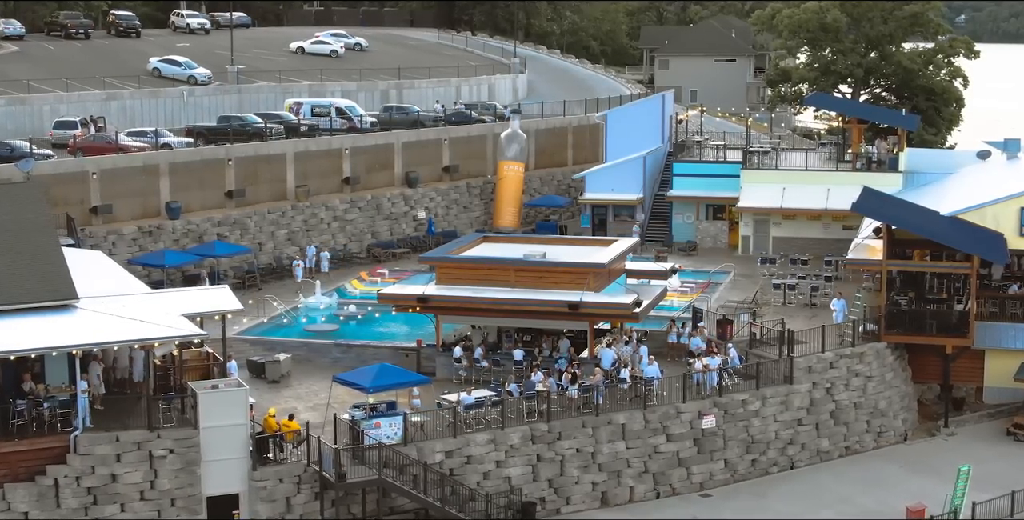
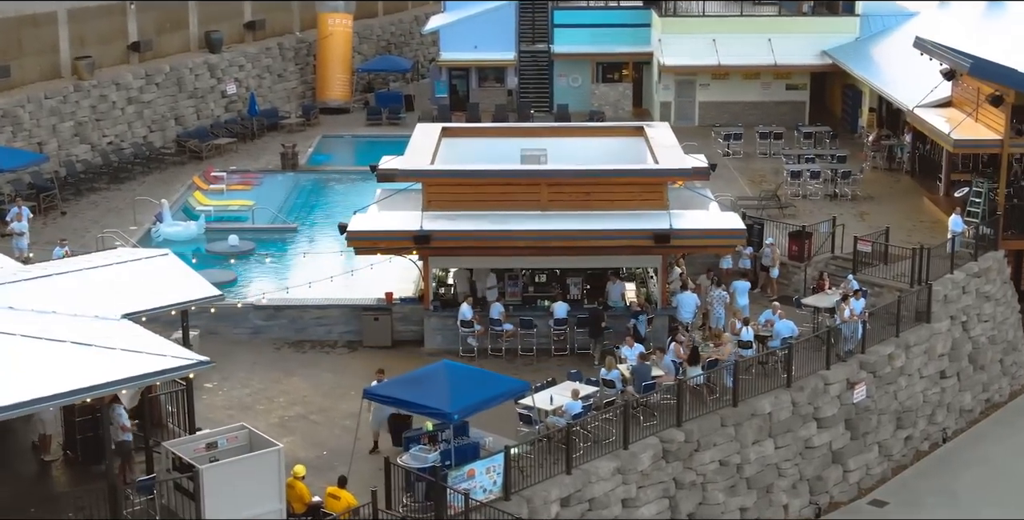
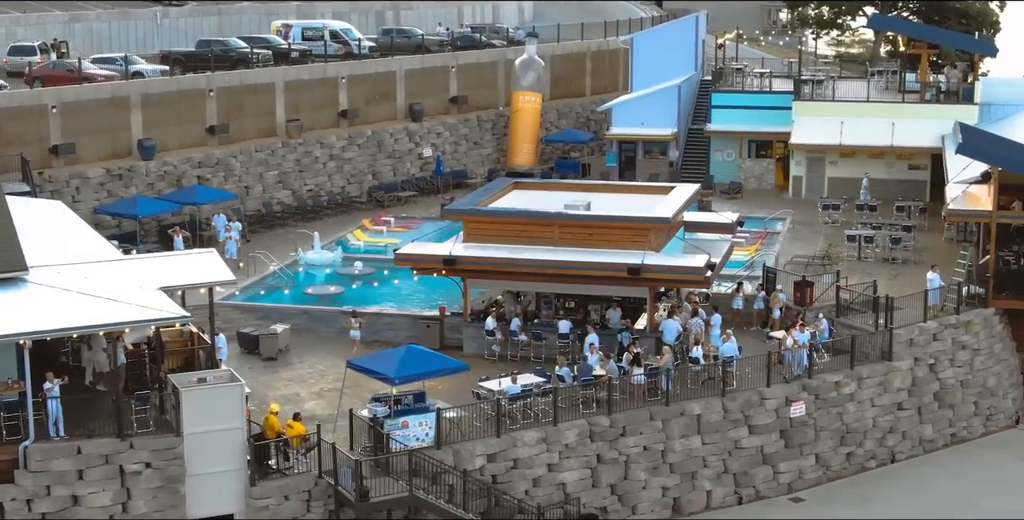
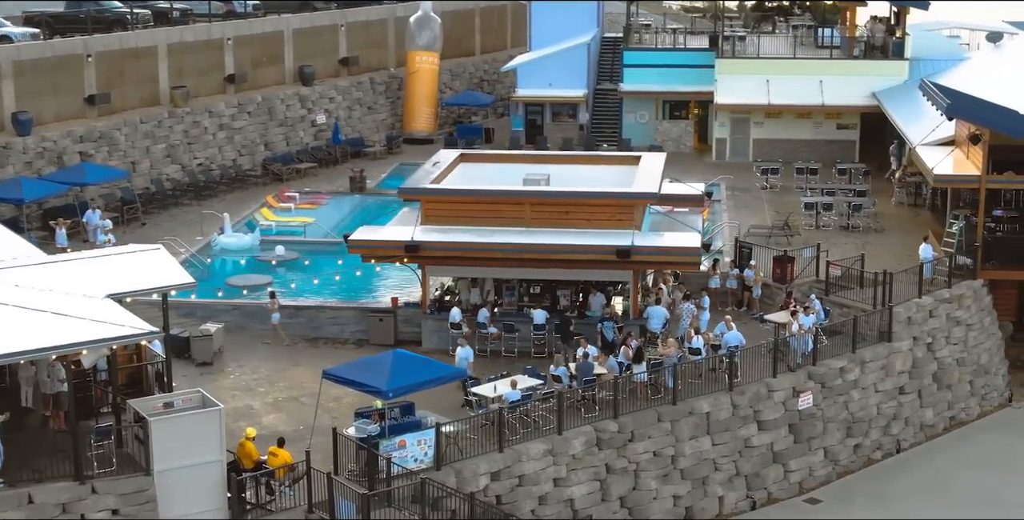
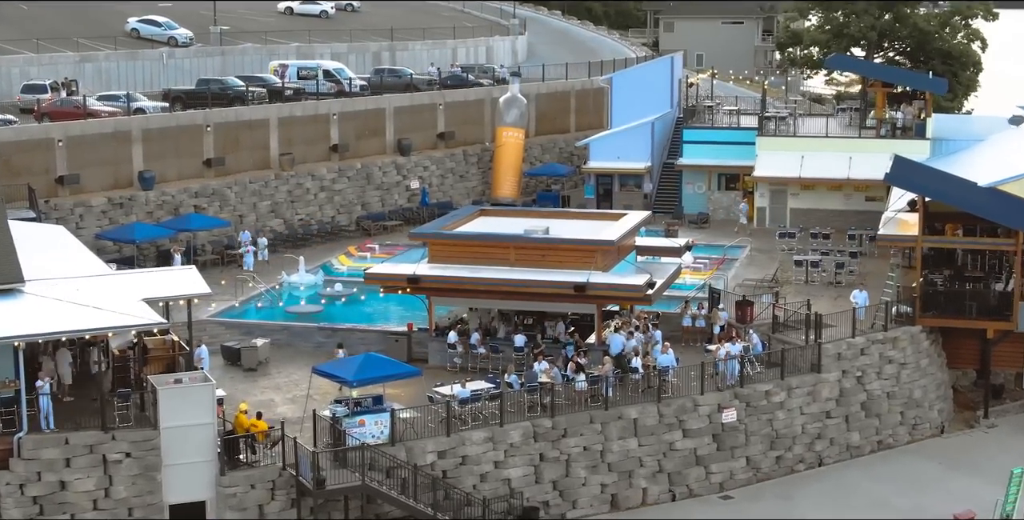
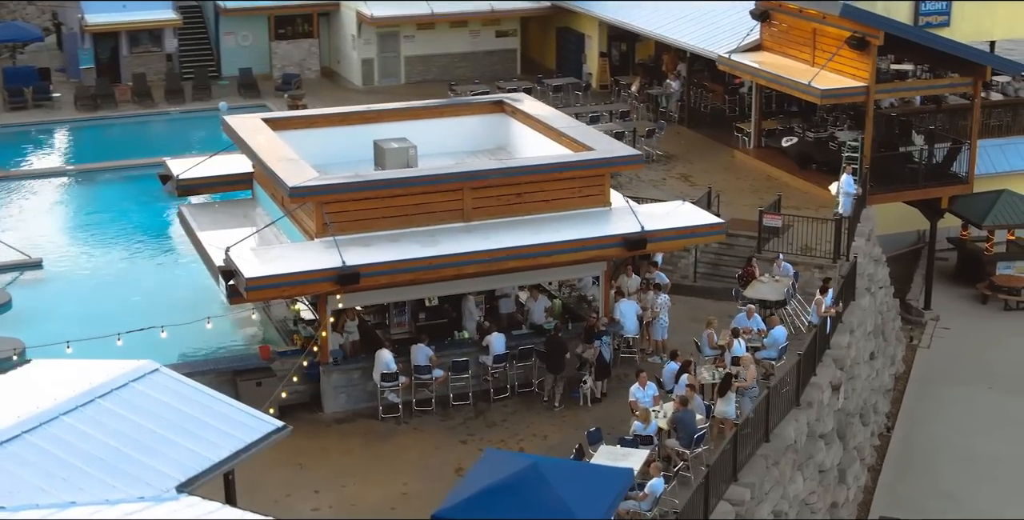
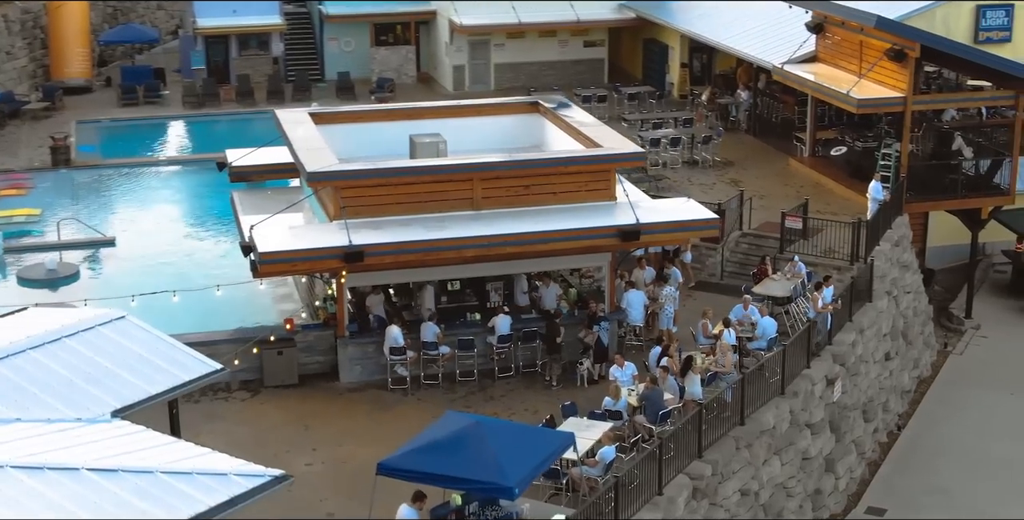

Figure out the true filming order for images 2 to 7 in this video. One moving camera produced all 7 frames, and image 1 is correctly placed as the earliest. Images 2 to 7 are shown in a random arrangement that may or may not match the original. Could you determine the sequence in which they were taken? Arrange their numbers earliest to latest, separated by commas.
5, 3, 4, 2, 7, 6
